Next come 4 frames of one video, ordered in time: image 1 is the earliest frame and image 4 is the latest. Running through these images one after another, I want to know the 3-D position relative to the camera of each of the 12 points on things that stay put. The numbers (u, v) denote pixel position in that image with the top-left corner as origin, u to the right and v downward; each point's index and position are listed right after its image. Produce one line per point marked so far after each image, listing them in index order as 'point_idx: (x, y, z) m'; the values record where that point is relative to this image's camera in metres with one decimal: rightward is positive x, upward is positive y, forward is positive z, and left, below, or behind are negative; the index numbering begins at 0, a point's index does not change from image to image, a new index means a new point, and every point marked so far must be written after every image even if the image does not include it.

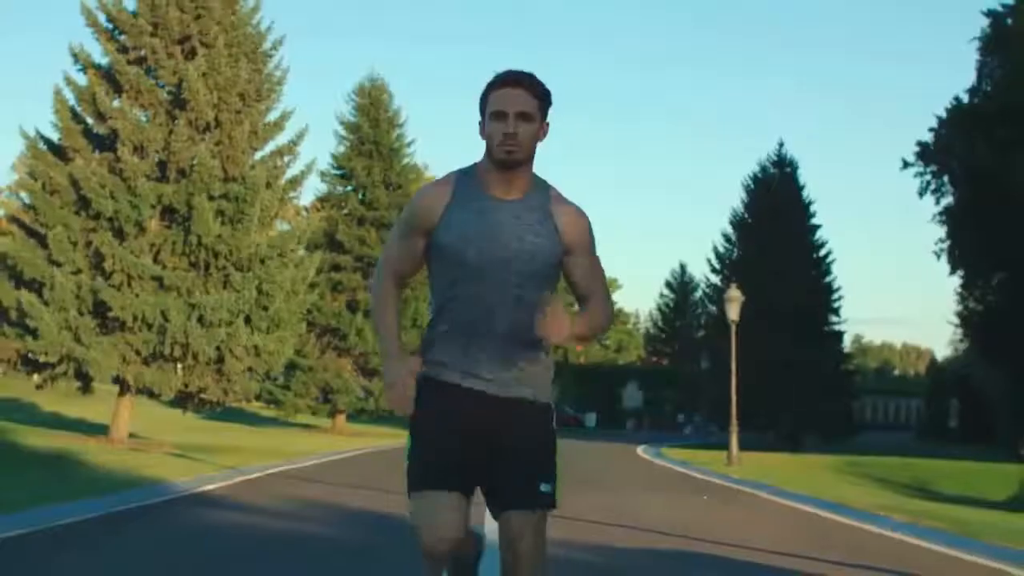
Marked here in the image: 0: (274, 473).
0: (-3.1, -2.5, +20.1) m
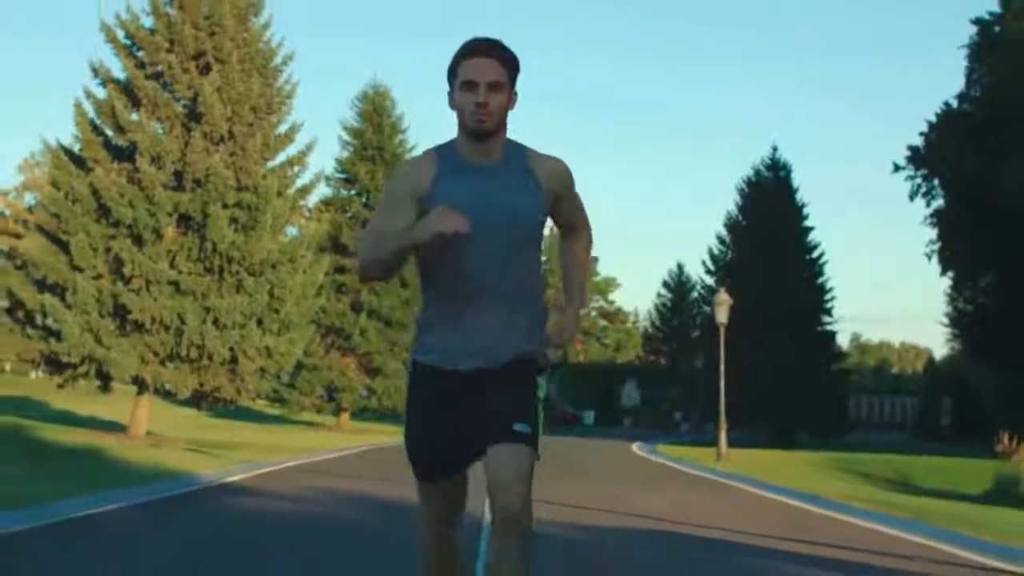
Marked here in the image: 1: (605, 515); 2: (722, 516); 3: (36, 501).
0: (-3.1, -2.5, +21.2) m
1: (+1.0, -2.4, +15.6) m
2: (+2.4, -2.5, +16.5) m
3: (-4.9, -2.2, +15.2) m
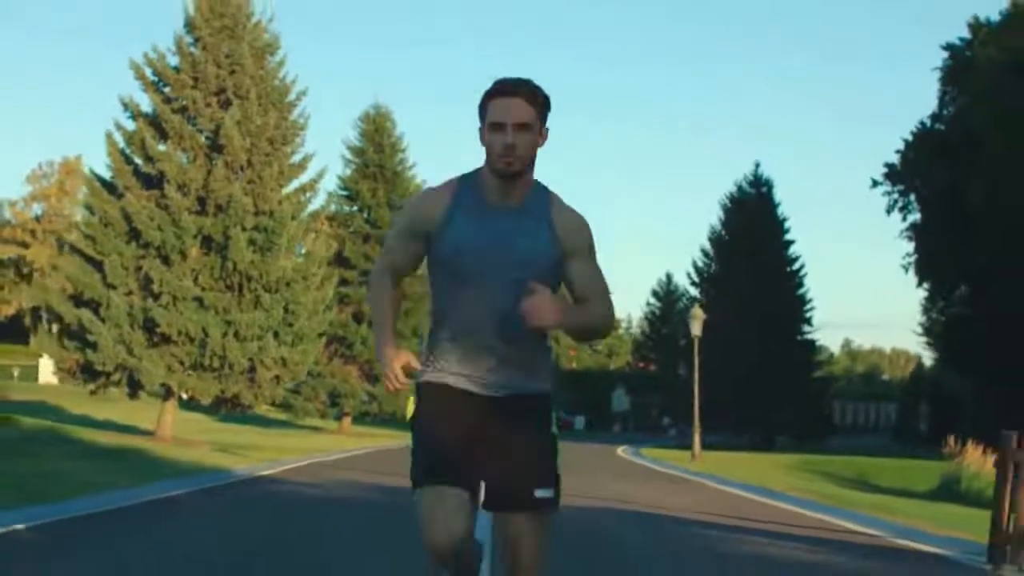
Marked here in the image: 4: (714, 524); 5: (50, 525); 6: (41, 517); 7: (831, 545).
0: (-3.3, -2.8, +23.4) m
1: (+0.9, -2.6, +17.9) m
2: (+2.3, -2.8, +18.7) m
3: (-5.0, -2.4, +17.5) m
4: (+2.0, -2.5, +15.0) m
5: (-4.6, -2.3, +14.5) m
6: (-4.8, -2.3, +15.2) m
7: (+2.9, -2.3, +13.6) m
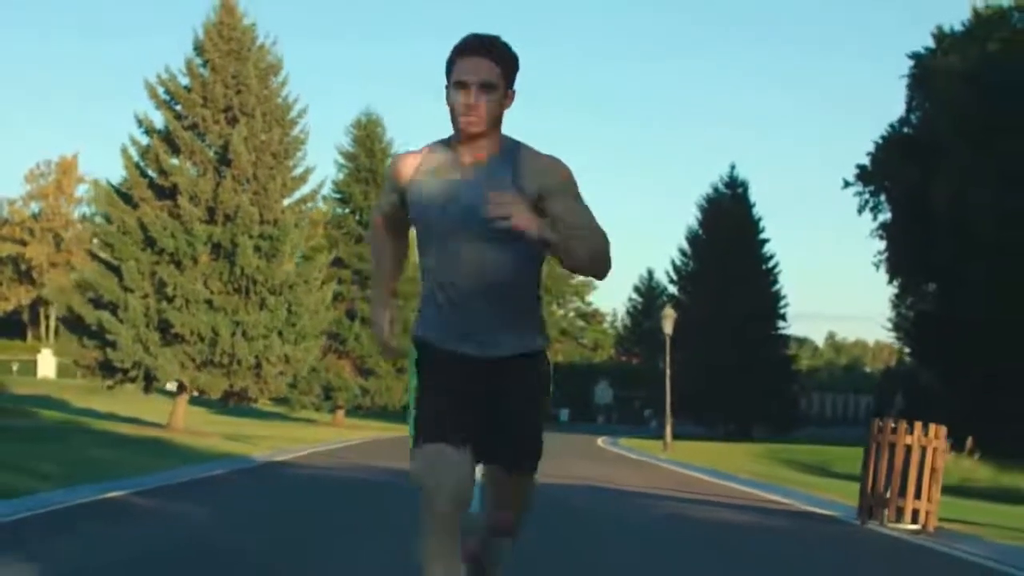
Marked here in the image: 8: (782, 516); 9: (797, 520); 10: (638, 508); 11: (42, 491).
0: (-3.5, -2.9, +25.5) m
1: (+0.7, -2.7, +20.0) m
2: (+2.0, -2.8, +20.9) m
3: (-5.1, -2.5, +19.5) m
4: (+1.8, -2.5, +17.2) m
5: (-4.8, -2.4, +16.6) m
6: (-5.0, -2.4, +17.3) m
7: (+2.8, -2.4, +15.7) m
8: (+2.8, -2.4, +15.5) m
9: (+2.9, -2.4, +15.1) m
10: (+1.3, -2.4, +15.9) m
11: (-5.5, -2.4, +17.6) m
